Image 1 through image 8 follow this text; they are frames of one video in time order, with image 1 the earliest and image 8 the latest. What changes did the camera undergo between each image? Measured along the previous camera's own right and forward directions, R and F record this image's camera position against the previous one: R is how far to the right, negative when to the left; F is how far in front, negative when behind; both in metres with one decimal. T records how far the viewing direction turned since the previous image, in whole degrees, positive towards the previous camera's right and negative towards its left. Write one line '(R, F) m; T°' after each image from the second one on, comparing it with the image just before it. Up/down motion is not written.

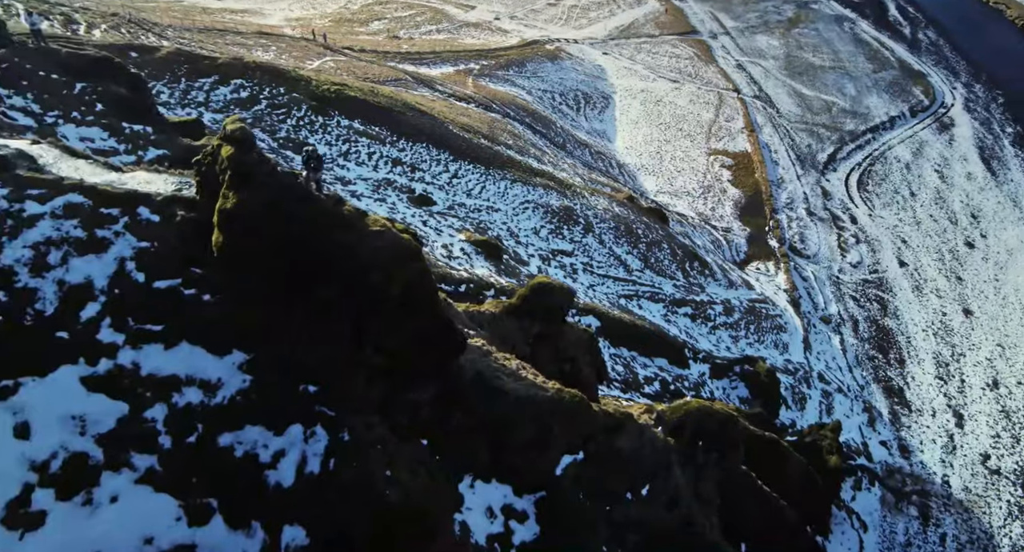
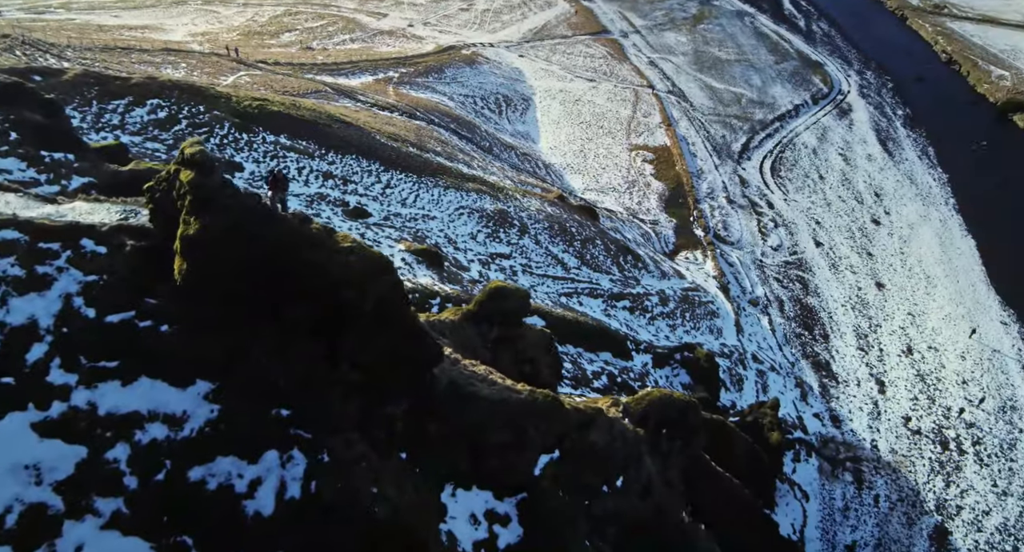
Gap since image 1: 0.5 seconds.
(-0.4, 0.0) m; +6°
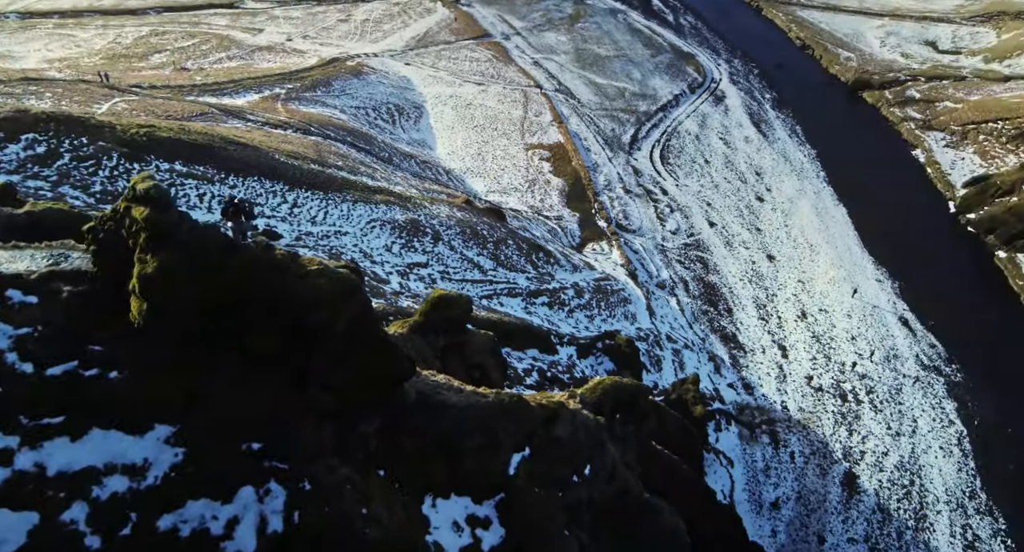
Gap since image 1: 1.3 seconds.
(-0.5, -0.1) m; +8°
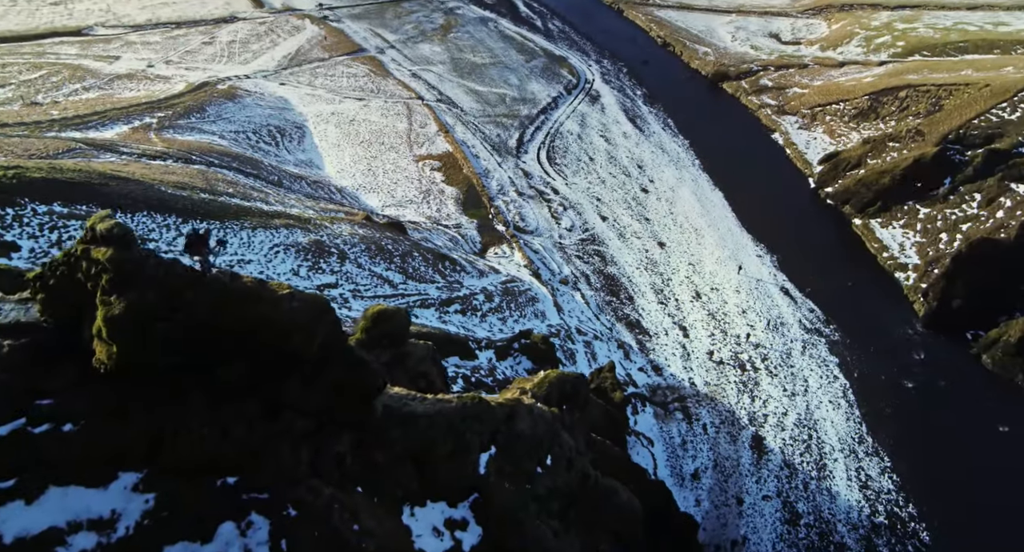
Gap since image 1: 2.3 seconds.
(-0.6, -0.2) m; +9°
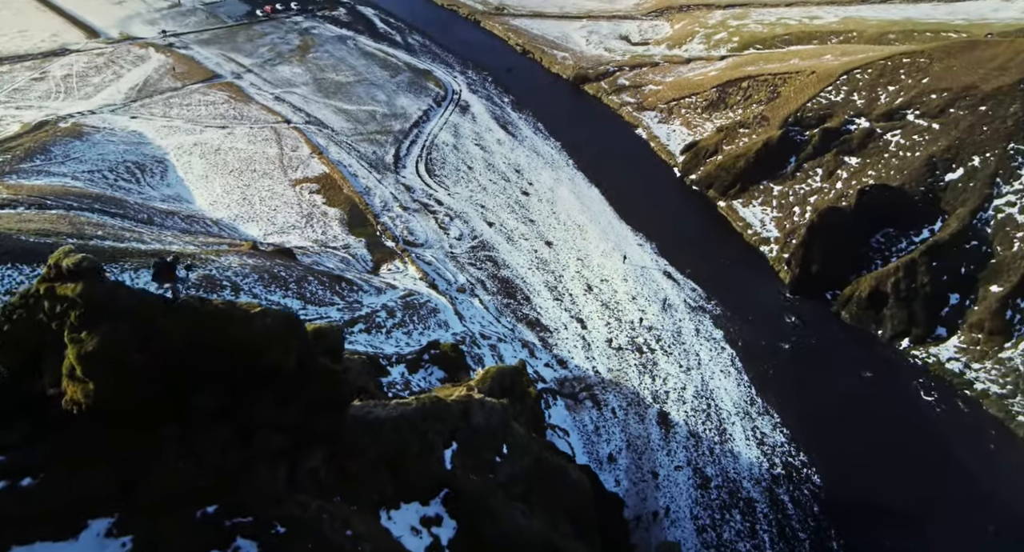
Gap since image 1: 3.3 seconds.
(-0.7, -0.3) m; +10°
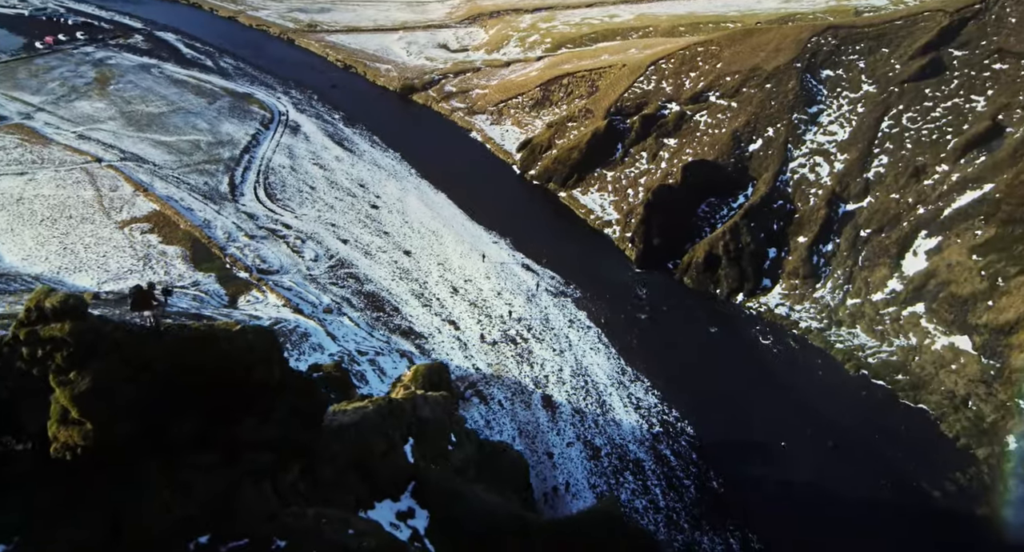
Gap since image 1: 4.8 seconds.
(-1.0, -0.4) m; +13°
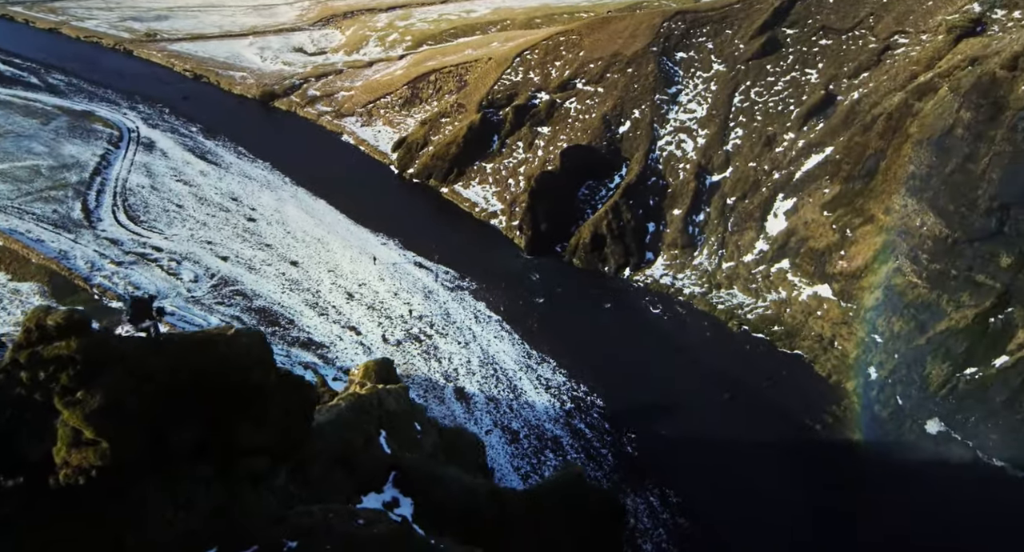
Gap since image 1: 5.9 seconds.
(-0.9, -0.1) m; +10°
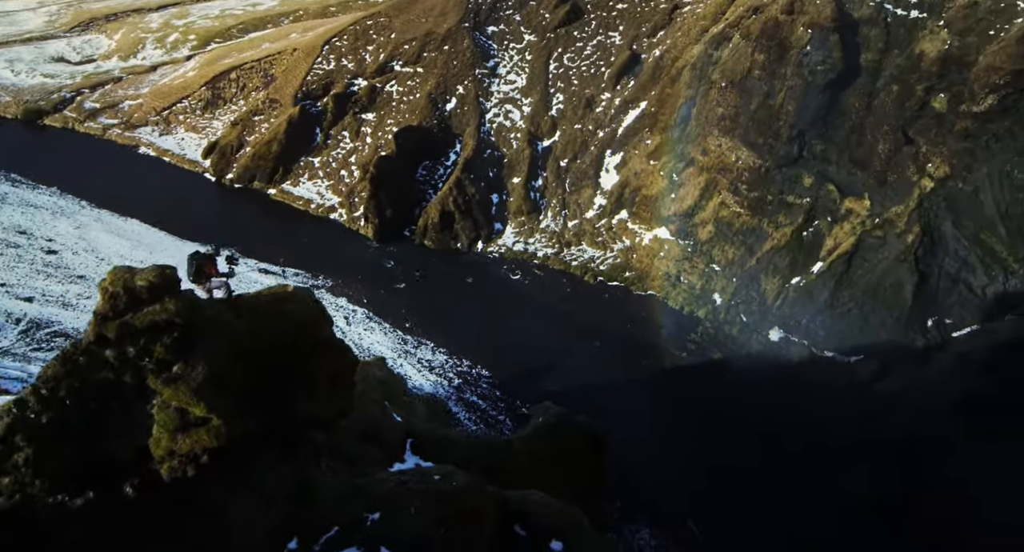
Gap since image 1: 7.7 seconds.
(-1.8, +0.4) m; +14°
